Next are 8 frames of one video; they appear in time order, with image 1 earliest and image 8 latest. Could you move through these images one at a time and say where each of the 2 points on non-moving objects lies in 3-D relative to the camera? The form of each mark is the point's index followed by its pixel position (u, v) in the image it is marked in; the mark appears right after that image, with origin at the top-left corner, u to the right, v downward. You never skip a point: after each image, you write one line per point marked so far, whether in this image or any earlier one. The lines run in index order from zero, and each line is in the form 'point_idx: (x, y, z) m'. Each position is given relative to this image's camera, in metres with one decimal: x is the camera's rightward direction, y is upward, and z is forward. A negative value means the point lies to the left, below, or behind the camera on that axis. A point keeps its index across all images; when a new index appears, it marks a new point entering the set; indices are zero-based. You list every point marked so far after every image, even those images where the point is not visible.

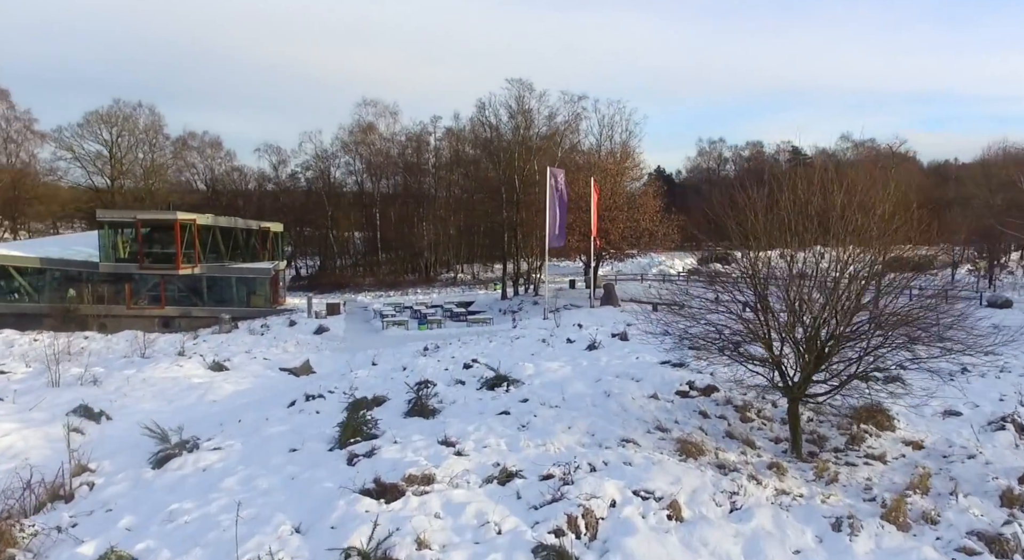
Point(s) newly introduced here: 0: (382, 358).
0: (-2.9, -1.7, +16.8) m
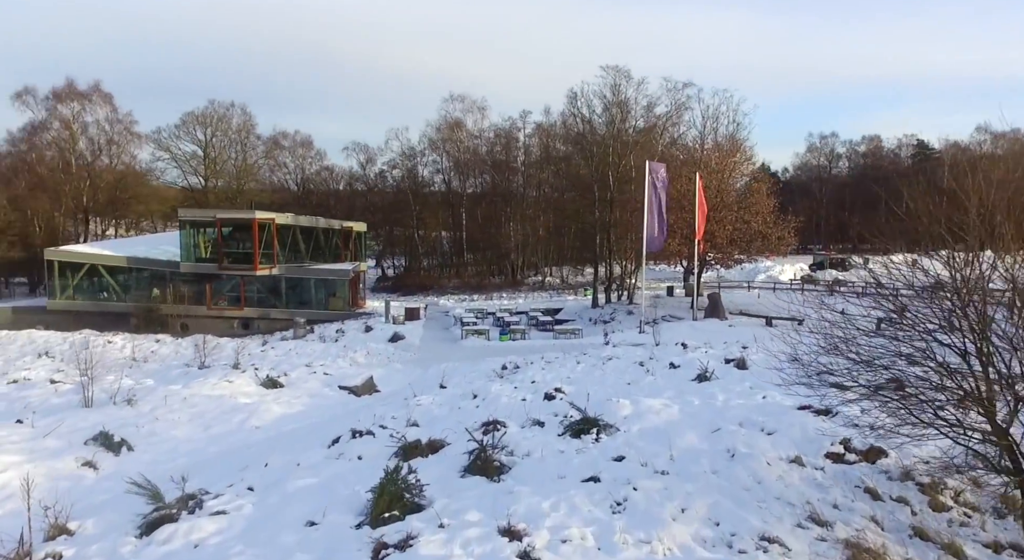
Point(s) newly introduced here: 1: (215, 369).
0: (-1.1, -1.9, +14.7) m
1: (-5.8, -1.7, +14.8) m
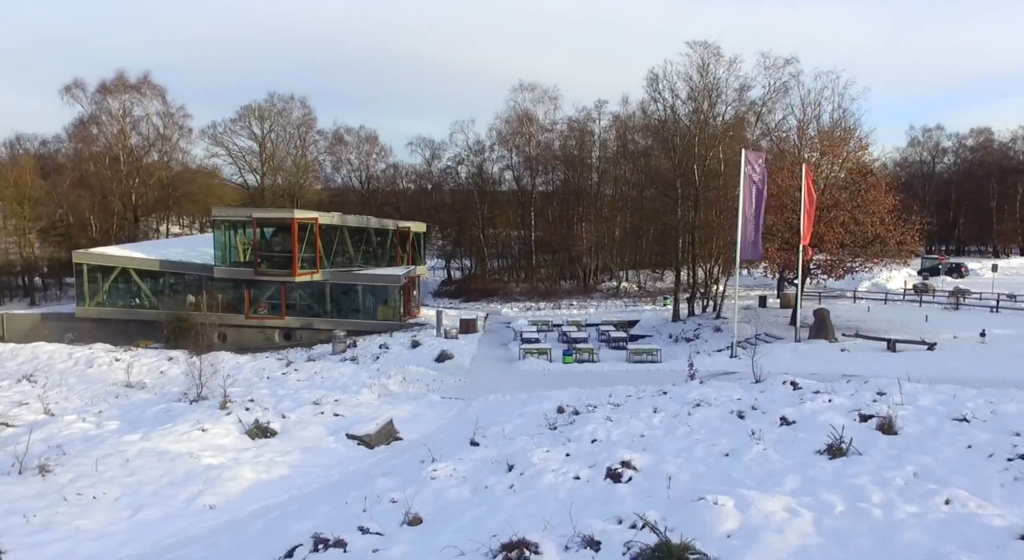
0: (-0.3, -2.1, +11.6) m
1: (-4.9, -1.9, +12.1) m
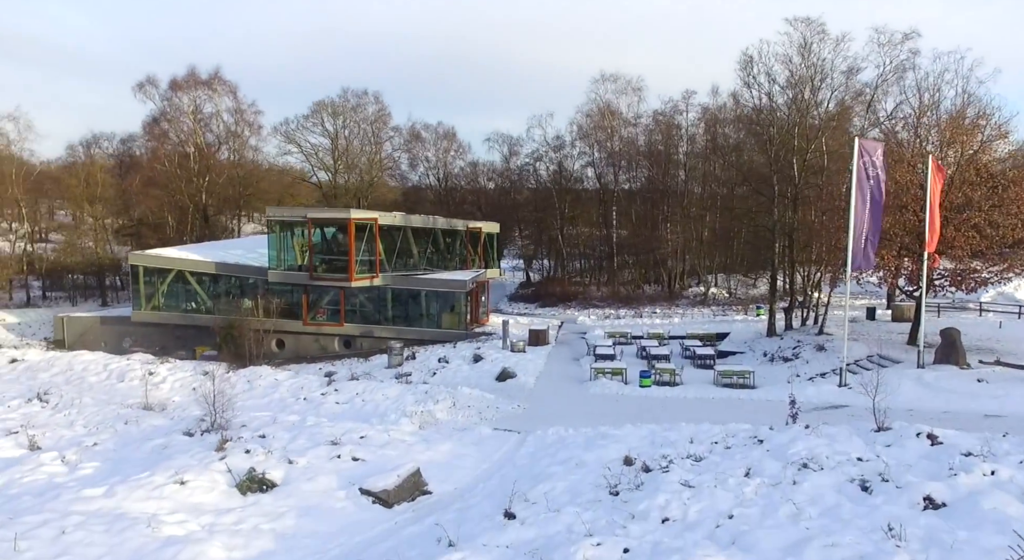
0: (+0.4, -2.4, +9.4) m
1: (-4.1, -2.1, +10.5) m
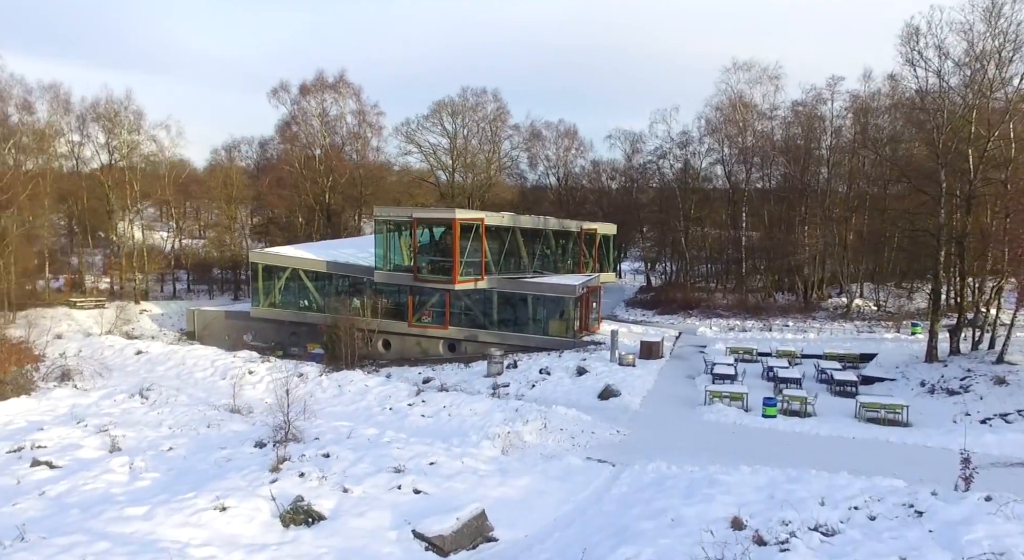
0: (+1.3, -2.6, +8.0) m
1: (-3.0, -2.2, +9.8) m
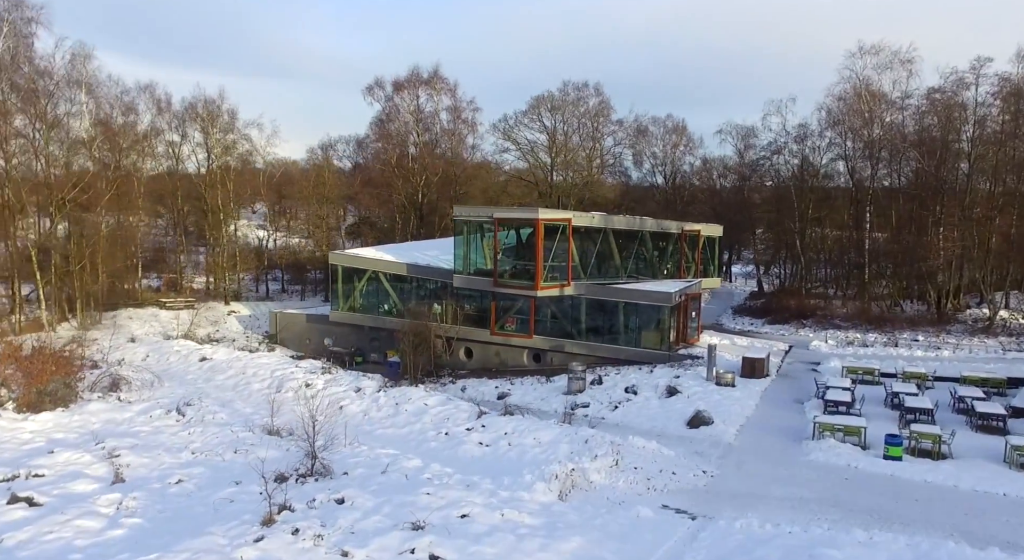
0: (+1.5, -2.8, +6.2) m
1: (-2.5, -2.3, +8.6) m
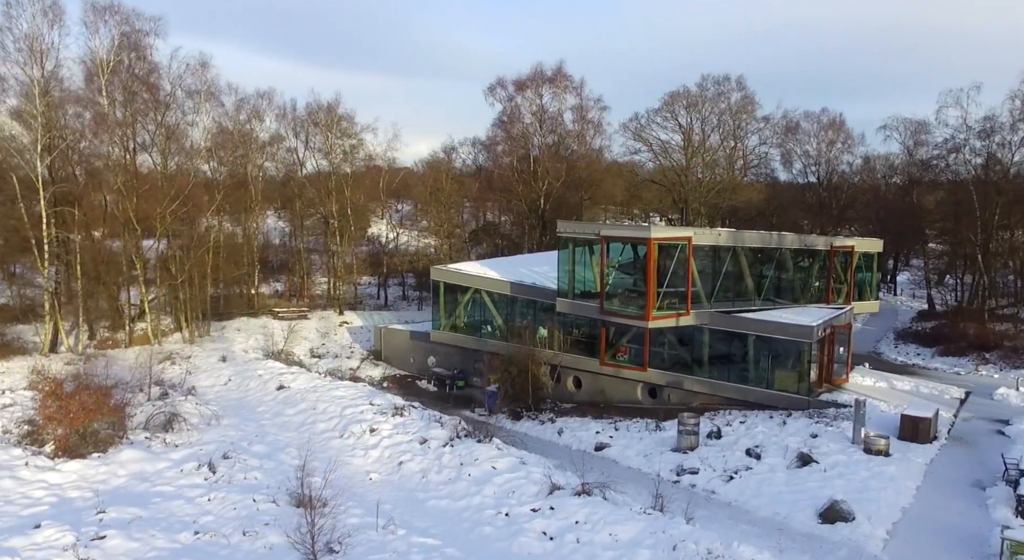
0: (+1.3, -3.5, +3.8) m
1: (-2.2, -3.0, +6.8) m
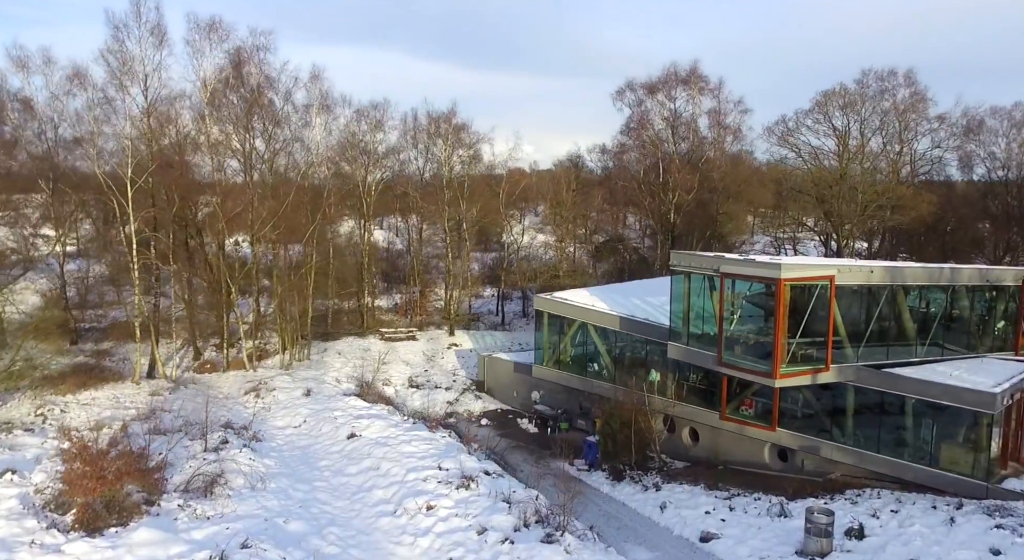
0: (+0.6, -4.4, +1.4) m
1: (-2.2, -3.8, +5.0) m
